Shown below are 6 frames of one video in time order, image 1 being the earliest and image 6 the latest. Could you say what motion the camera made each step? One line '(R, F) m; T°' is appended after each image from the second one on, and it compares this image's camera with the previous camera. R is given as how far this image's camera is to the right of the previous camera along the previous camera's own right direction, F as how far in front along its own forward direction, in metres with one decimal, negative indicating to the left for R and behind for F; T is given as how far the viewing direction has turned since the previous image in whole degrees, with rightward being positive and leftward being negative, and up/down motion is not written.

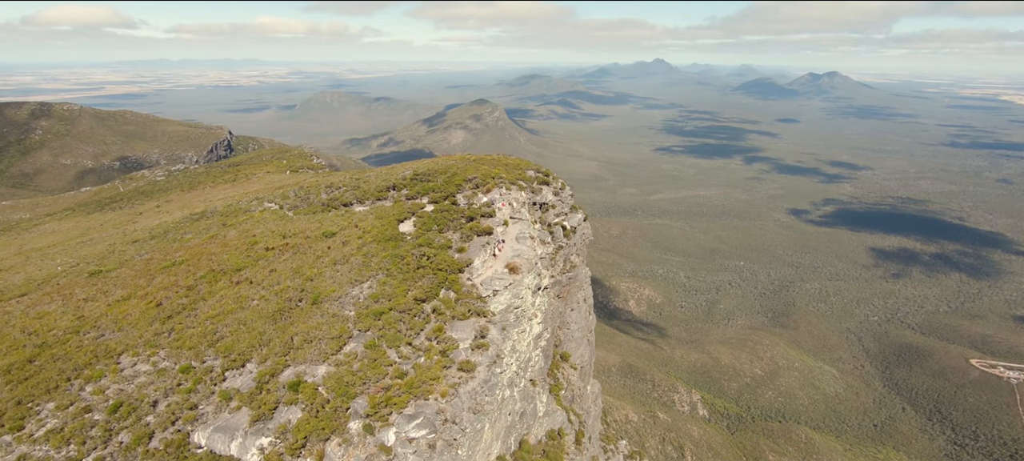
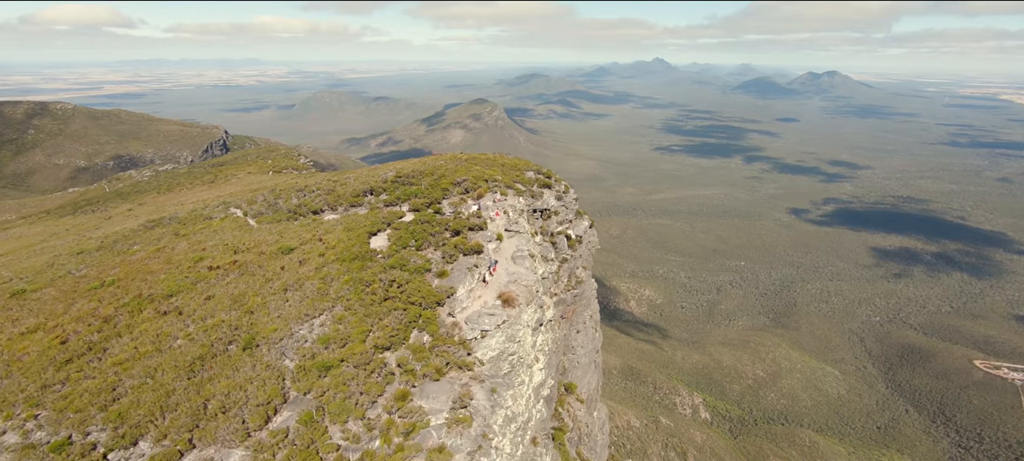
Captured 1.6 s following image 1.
(+0.1, +1.9) m; 0°
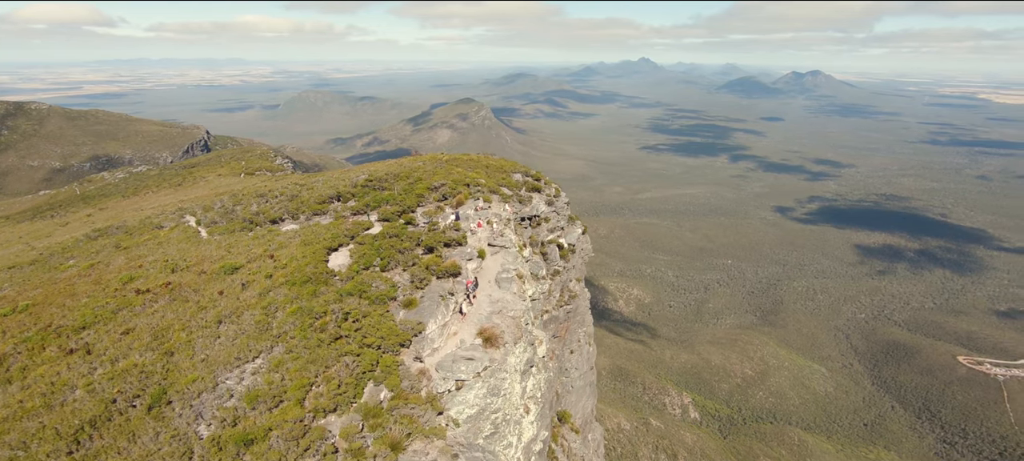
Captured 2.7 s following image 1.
(0.0, +1.3) m; +1°
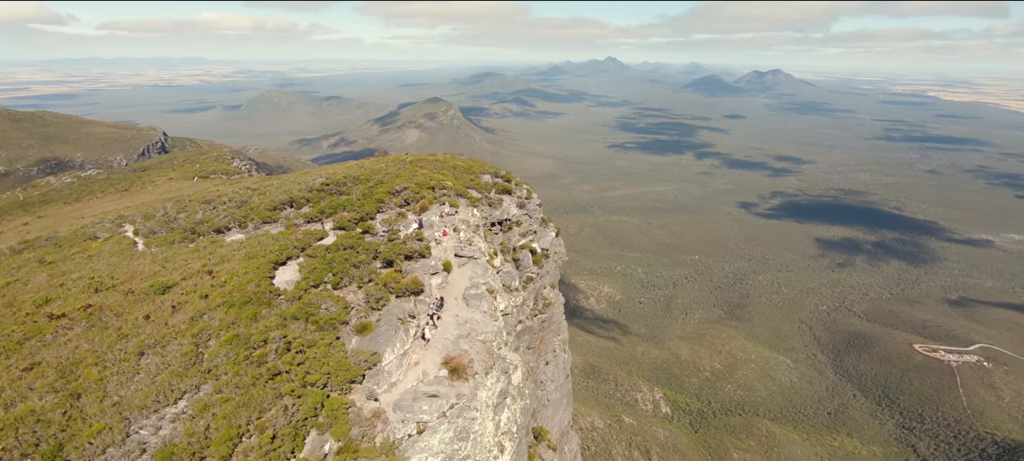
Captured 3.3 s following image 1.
(0.0, +0.7) m; +3°
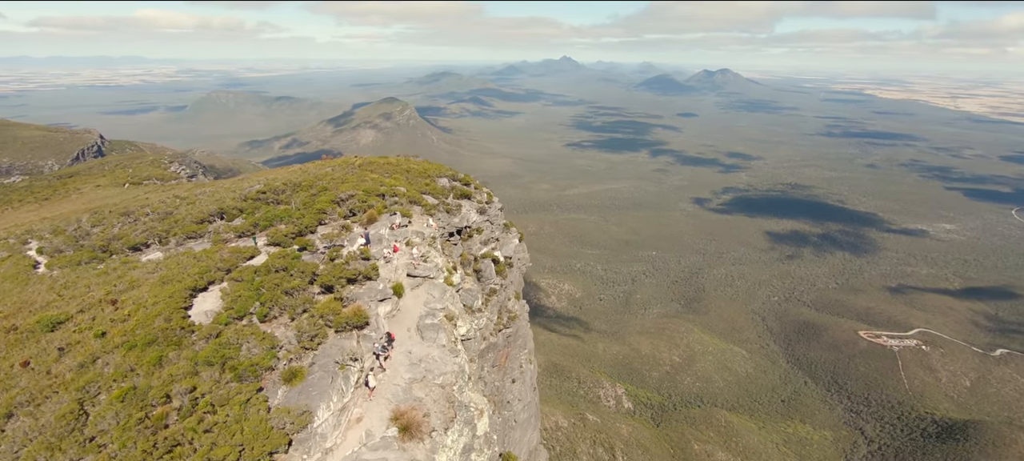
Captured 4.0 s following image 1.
(0.0, +0.8) m; +4°
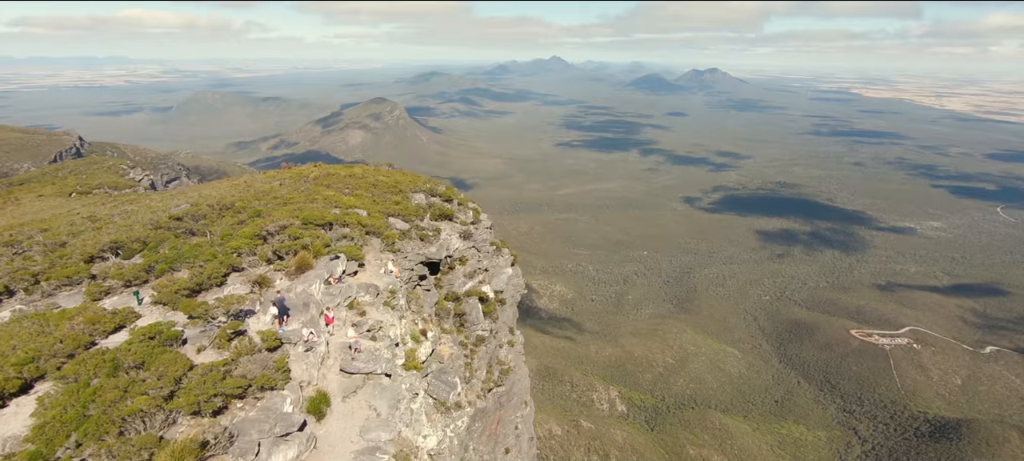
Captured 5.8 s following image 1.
(0.0, +2.1) m; +1°
